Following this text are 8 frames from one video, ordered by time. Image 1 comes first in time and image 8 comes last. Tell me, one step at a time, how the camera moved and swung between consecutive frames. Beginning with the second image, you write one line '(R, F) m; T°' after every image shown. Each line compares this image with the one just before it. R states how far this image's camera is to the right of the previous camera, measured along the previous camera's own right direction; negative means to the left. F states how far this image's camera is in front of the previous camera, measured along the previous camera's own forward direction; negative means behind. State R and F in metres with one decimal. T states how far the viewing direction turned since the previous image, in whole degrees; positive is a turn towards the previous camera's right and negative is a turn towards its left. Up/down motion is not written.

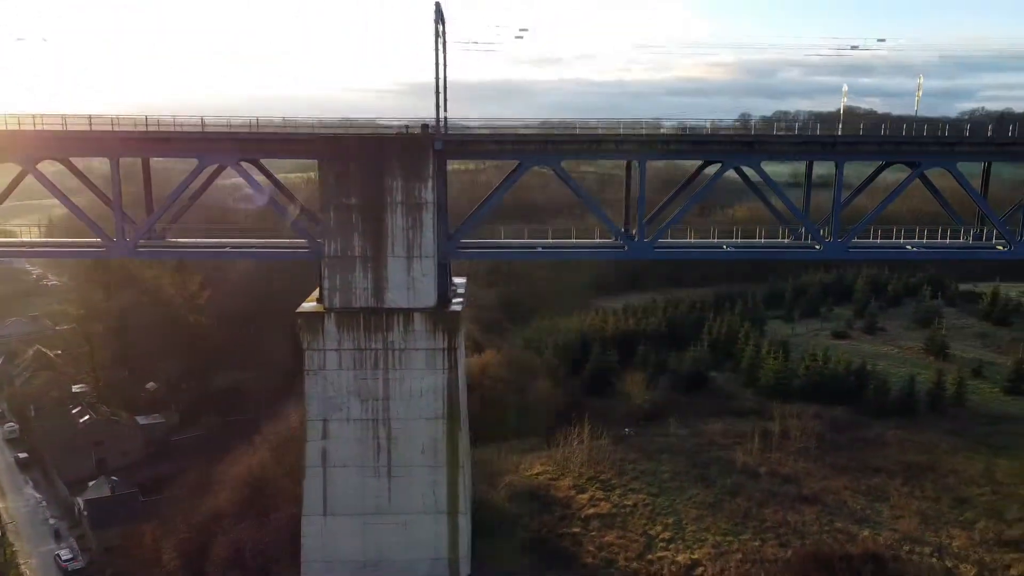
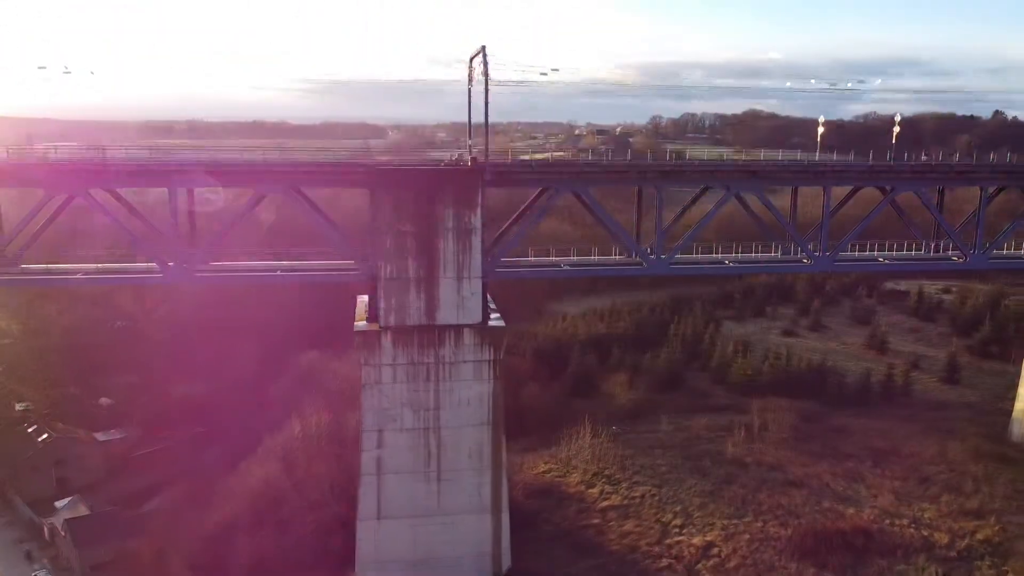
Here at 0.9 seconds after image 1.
(-2.9, -1.5) m; +6°
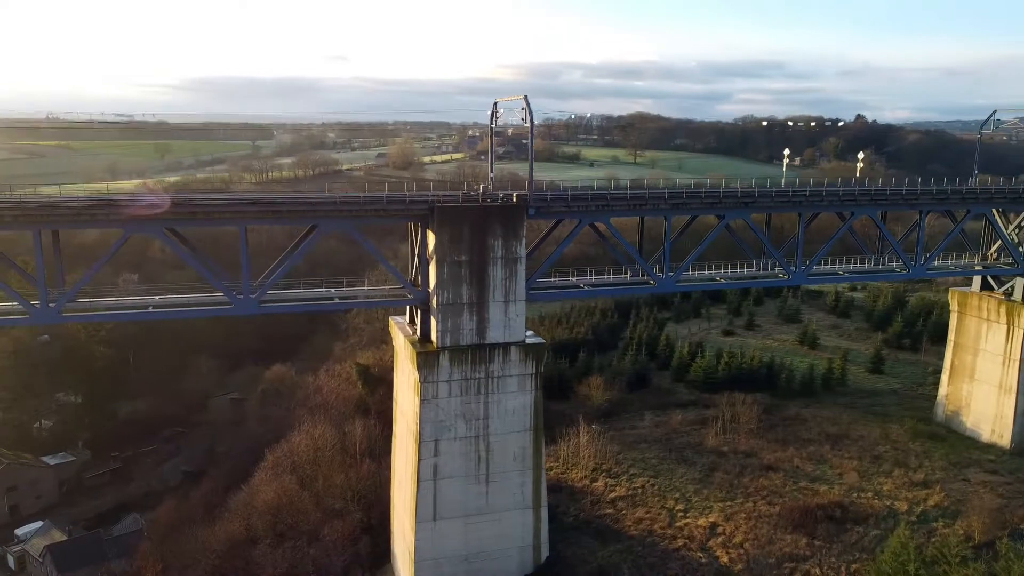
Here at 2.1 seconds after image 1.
(-3.9, -2.0) m; +8°
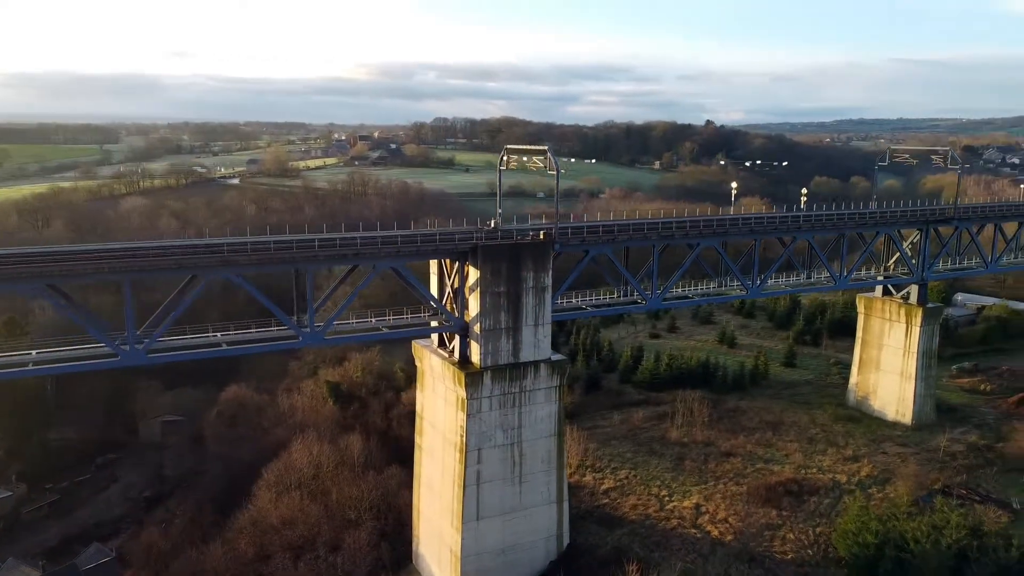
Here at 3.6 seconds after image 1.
(-4.9, -2.6) m; +10°
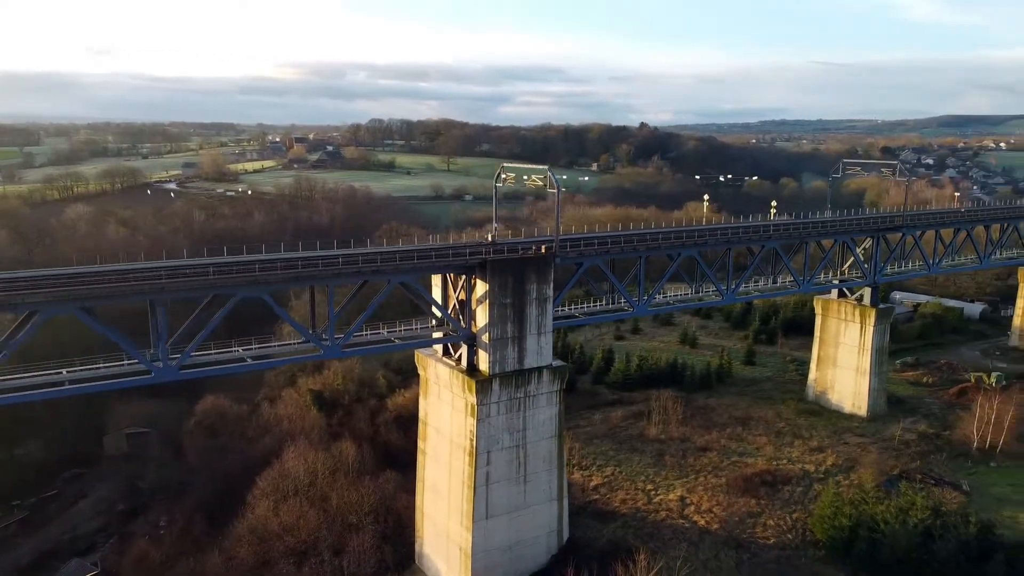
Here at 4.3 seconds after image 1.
(-2.2, -1.4) m; +5°
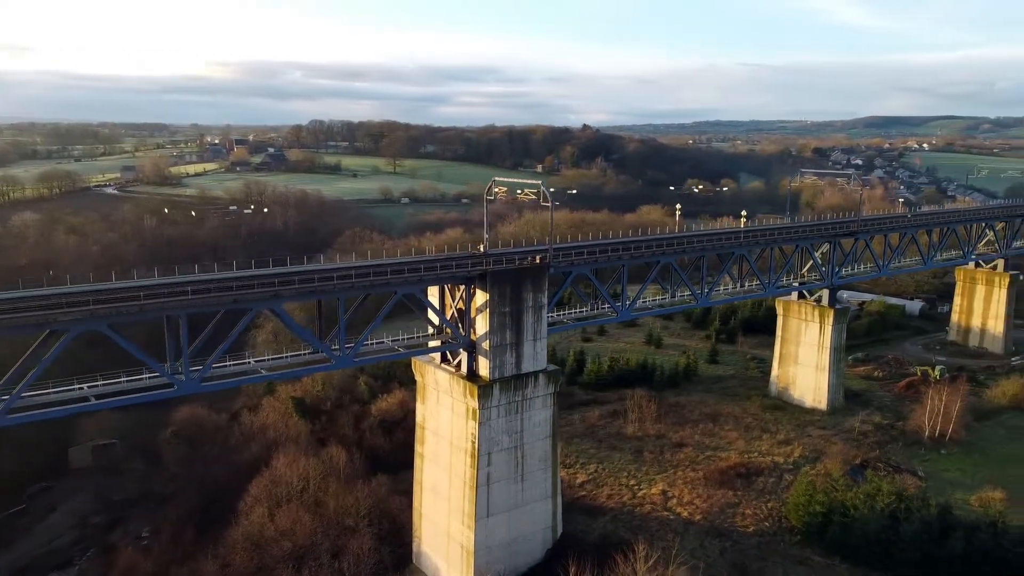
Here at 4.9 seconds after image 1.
(-1.8, -1.2) m; +4°
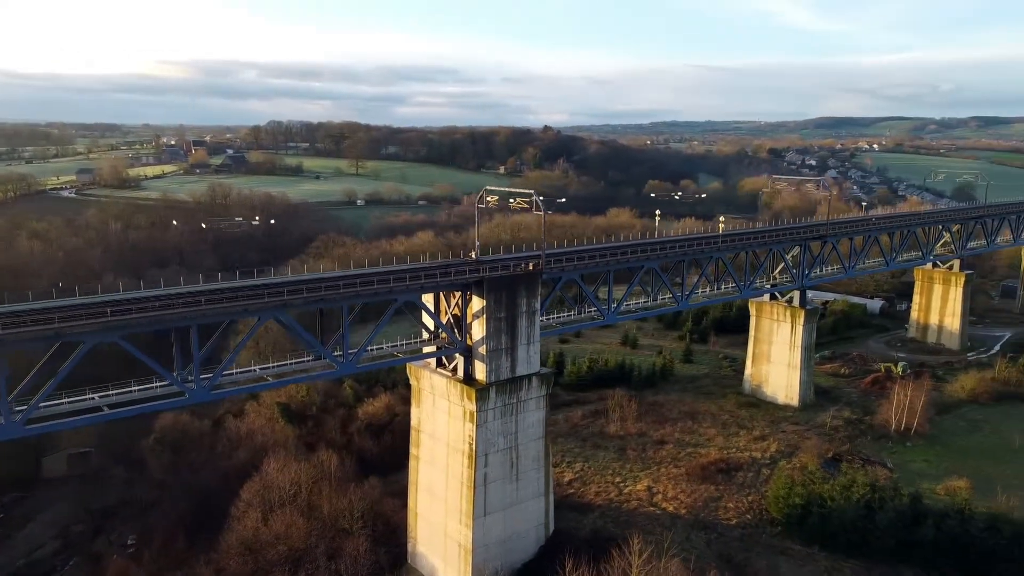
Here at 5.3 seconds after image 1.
(-1.2, -0.9) m; +3°
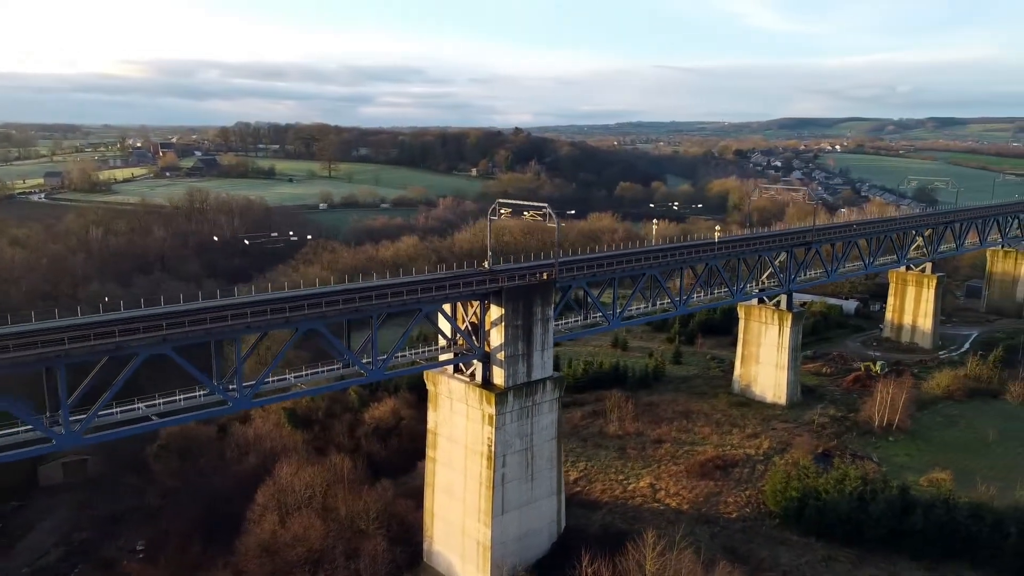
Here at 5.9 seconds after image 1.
(-1.7, -1.3) m; +2°
